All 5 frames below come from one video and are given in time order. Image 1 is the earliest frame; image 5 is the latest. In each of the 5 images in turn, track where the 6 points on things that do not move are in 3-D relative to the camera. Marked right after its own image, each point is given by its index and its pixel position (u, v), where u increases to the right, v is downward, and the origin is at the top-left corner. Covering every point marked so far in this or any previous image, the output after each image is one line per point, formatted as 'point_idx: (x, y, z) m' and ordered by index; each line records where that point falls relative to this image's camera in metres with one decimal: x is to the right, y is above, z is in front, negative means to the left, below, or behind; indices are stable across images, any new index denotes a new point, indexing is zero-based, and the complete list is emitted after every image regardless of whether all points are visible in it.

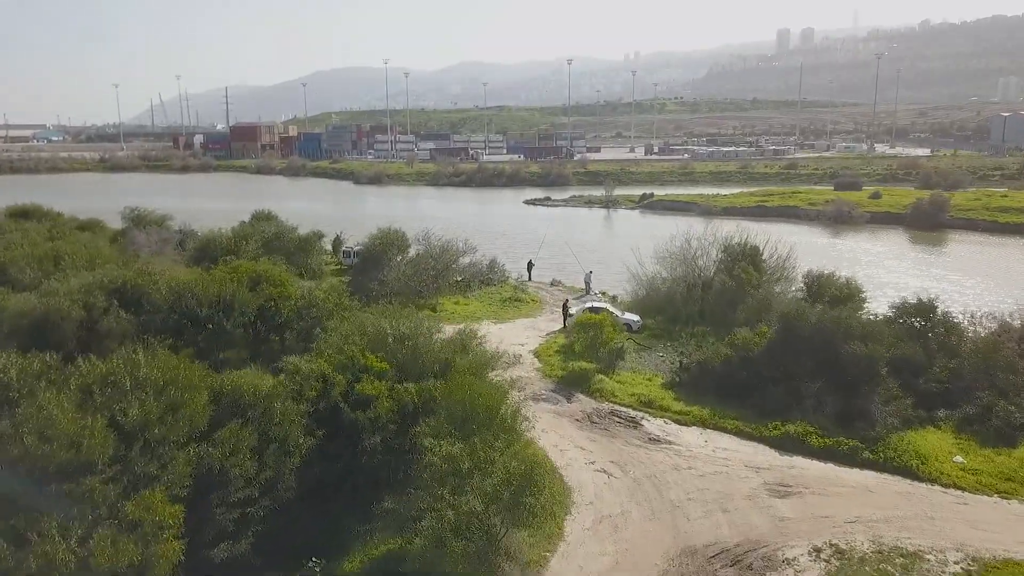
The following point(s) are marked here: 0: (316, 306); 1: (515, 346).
0: (-3.8, -0.4, +15.9) m
1: (+0.1, -1.3, +17.4) m
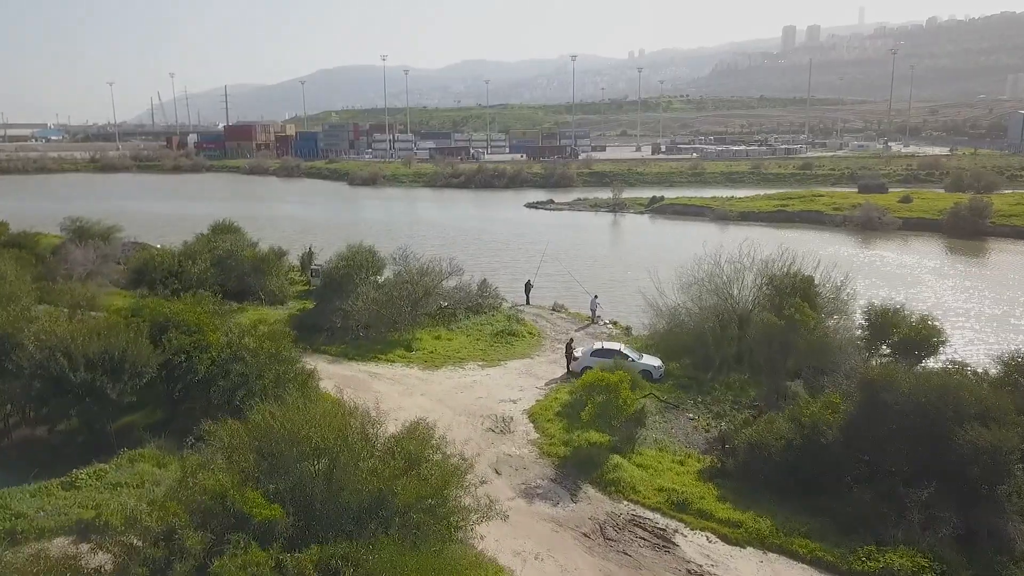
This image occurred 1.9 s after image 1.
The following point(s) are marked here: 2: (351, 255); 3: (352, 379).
0: (-4.0, -1.1, +12.2) m
1: (-0.1, -2.0, +13.7) m
2: (-3.7, +0.8, +19.0) m
3: (-2.9, -1.7, +15.0) m
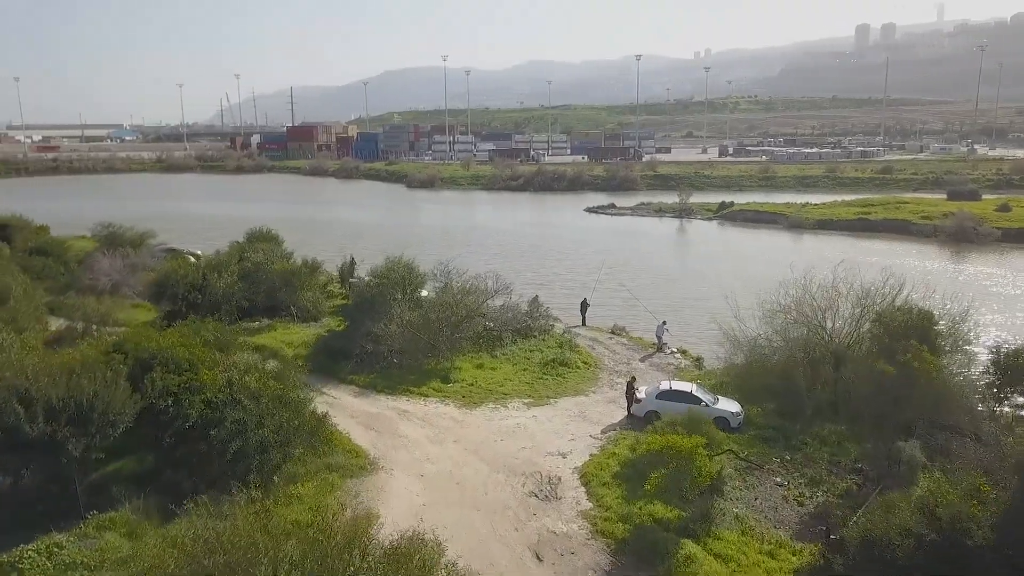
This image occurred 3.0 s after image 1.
0: (-3.4, -1.5, +10.3) m
1: (+0.6, -2.4, +11.5) m
2: (-2.6, +0.4, +17.0) m
3: (-2.1, -2.1, +13.0) m
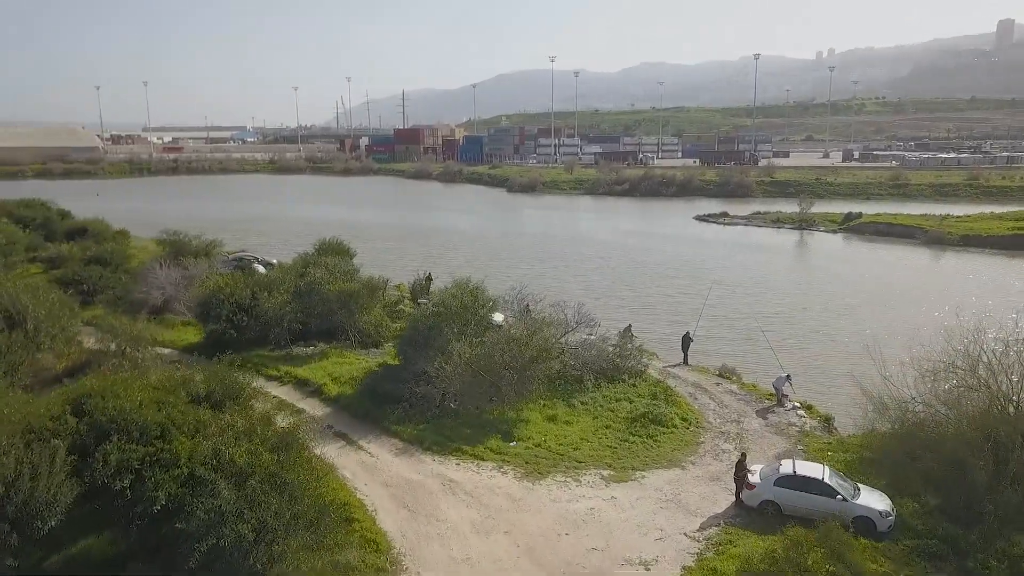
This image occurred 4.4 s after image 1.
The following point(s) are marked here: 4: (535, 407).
0: (-2.9, -1.9, +7.9) m
1: (+1.3, -3.0, +8.6) m
2: (-1.1, -0.2, +14.5) m
3: (-1.2, -2.6, +10.5) m
4: (+0.4, -1.9, +13.3) m
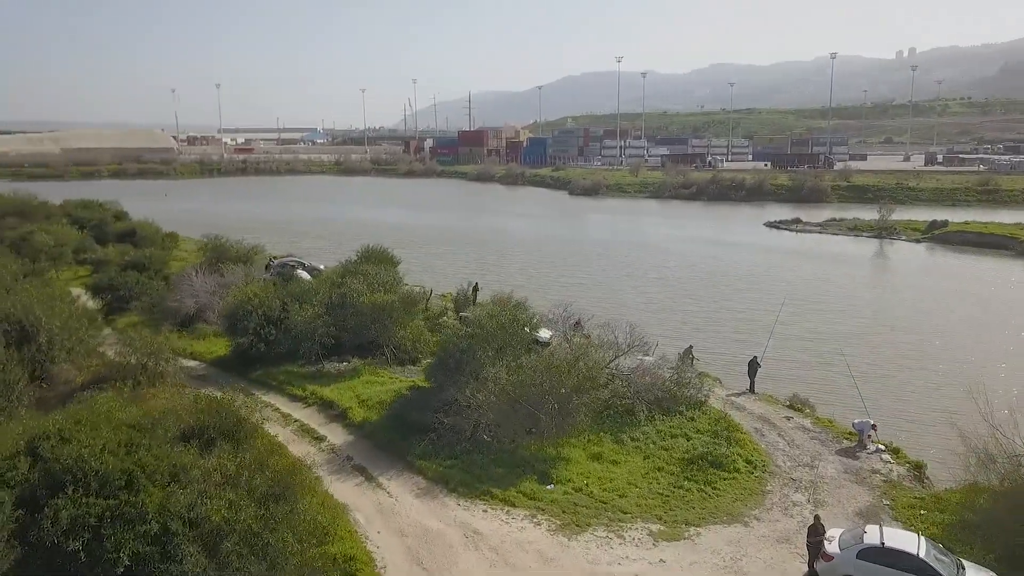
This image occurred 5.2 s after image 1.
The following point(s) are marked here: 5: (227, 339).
0: (-2.7, -2.2, +6.8) m
1: (+1.5, -3.3, +7.1) m
2: (-0.4, -0.4, +13.2) m
3: (-0.9, -2.9, +9.1) m
4: (+1.0, -2.2, +11.8) m
5: (-5.8, -1.0, +16.4) m
